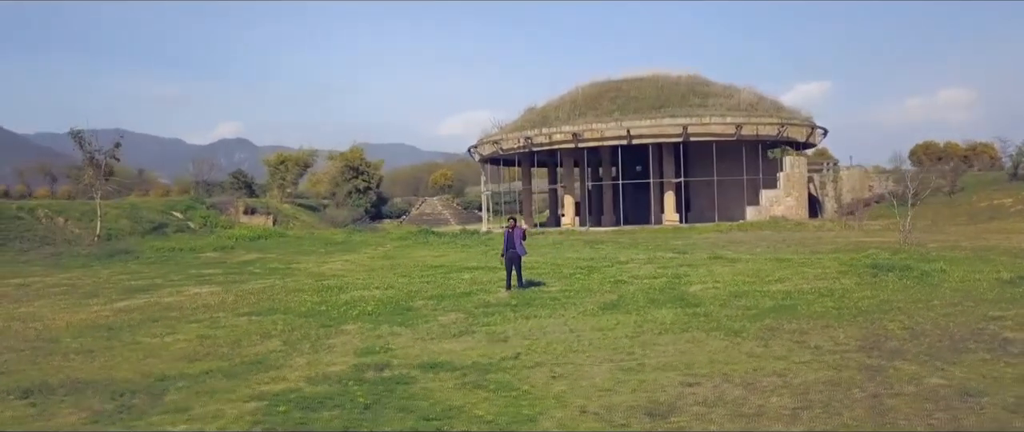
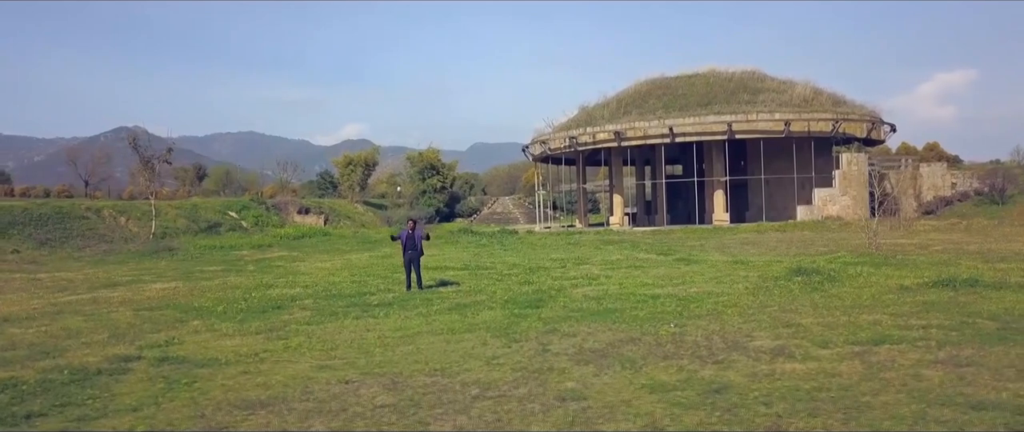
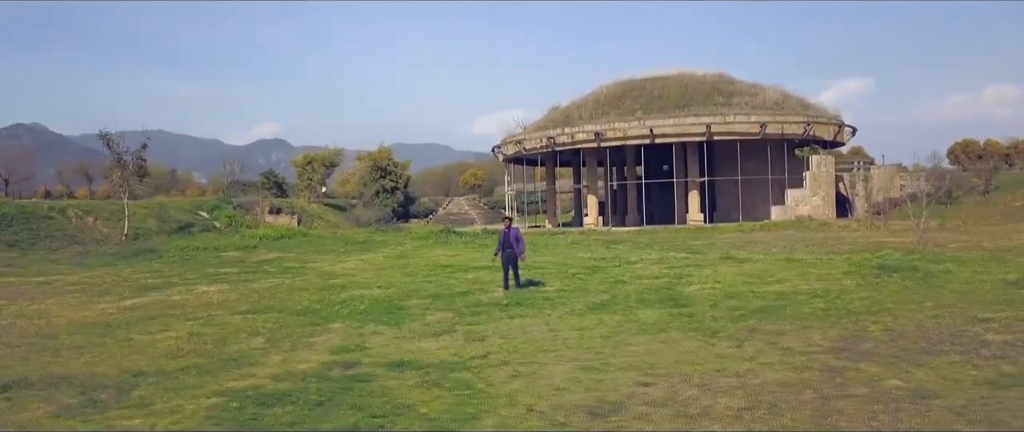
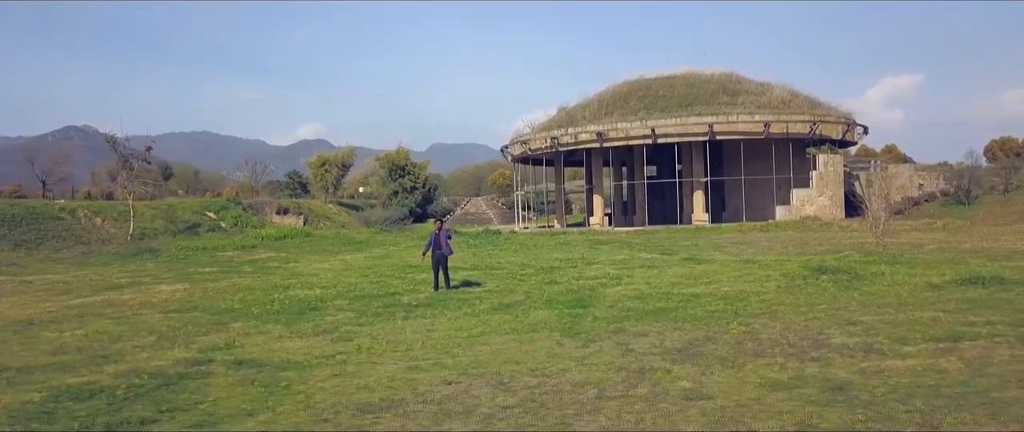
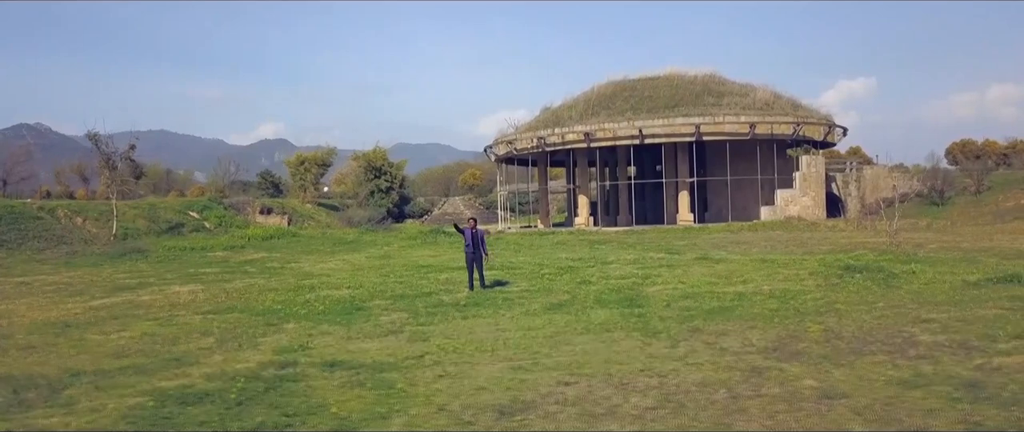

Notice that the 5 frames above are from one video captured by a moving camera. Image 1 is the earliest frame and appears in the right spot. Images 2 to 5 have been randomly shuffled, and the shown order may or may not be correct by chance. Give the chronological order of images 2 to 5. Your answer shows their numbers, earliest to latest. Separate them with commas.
3, 5, 4, 2
